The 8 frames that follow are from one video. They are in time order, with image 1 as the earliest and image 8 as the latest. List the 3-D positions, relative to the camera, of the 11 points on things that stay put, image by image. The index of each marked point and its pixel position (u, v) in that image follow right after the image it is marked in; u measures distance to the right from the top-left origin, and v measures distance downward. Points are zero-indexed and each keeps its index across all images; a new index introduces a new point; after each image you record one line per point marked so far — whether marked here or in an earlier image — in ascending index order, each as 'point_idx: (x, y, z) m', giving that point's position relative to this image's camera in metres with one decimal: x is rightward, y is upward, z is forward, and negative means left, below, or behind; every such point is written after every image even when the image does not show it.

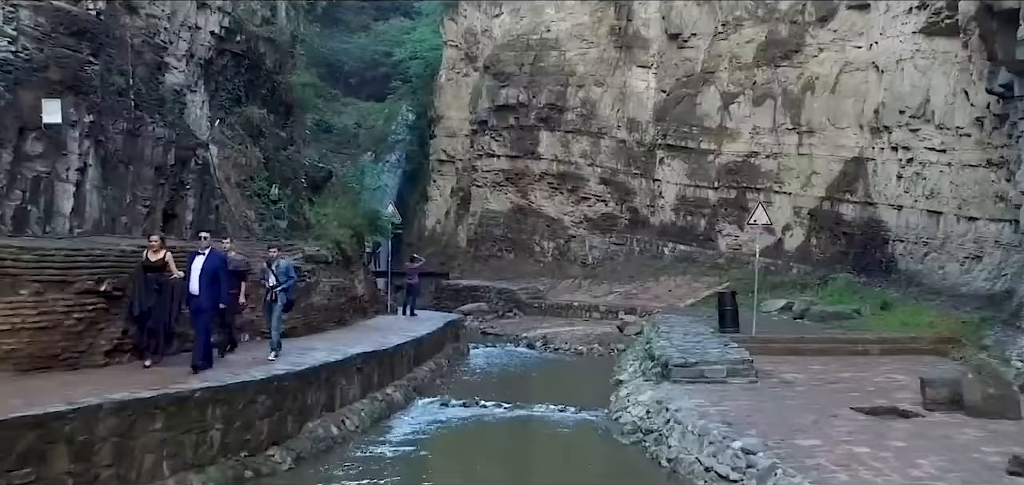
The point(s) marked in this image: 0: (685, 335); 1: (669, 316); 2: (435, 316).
0: (+2.3, -1.2, +14.1) m
1: (+2.8, -1.3, +19.1) m
2: (-1.2, -1.2, +17.7) m
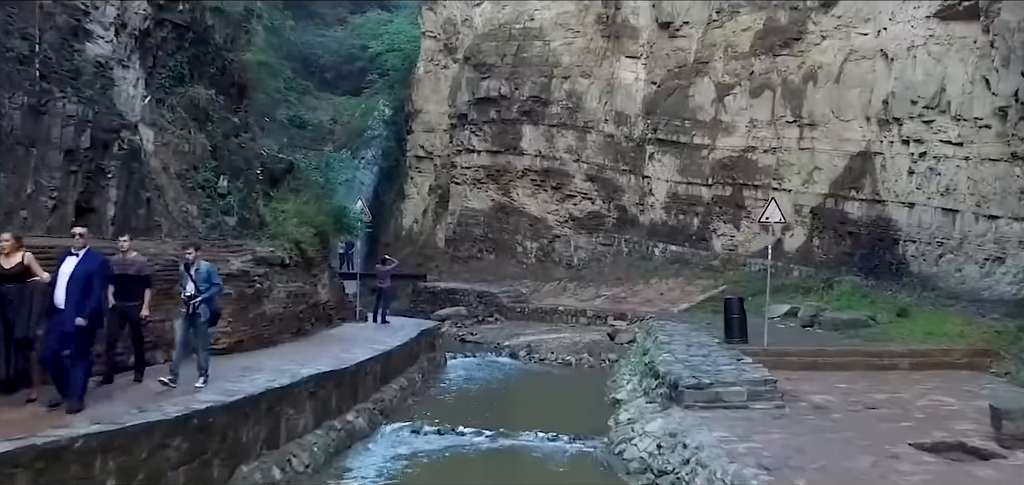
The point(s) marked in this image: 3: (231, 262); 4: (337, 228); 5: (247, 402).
0: (+2.1, -1.2, +12.6) m
1: (+2.5, -1.3, +17.5) m
2: (-1.5, -1.2, +16.0) m
3: (-2.6, -0.2, +10.1) m
4: (-2.4, +0.2, +14.8) m
5: (-1.7, -1.0, +6.9) m
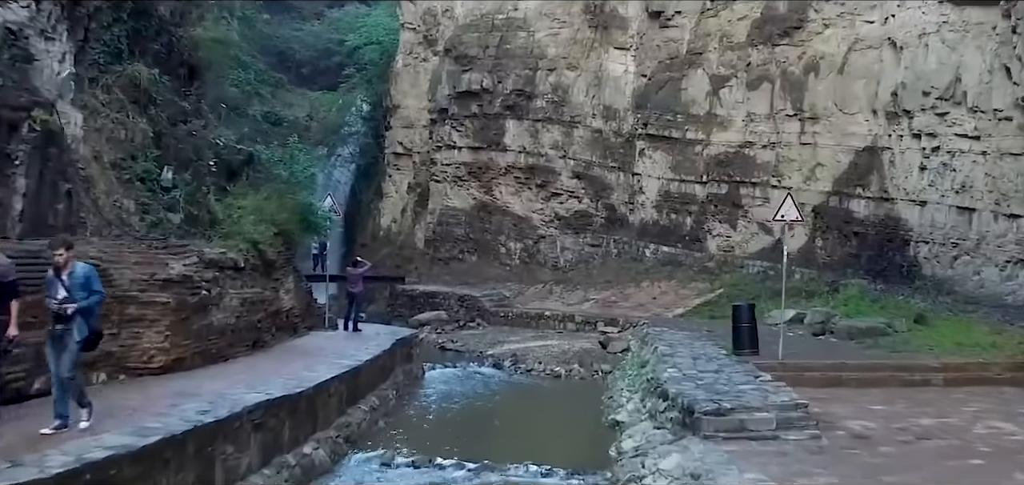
0: (+1.9, -1.2, +11.2) m
1: (+2.3, -1.3, +16.2) m
2: (-1.7, -1.2, +14.6) m
3: (-2.8, -0.2, +8.6) m
4: (-2.6, +0.2, +13.3) m
5: (-1.8, -1.0, +5.4) m
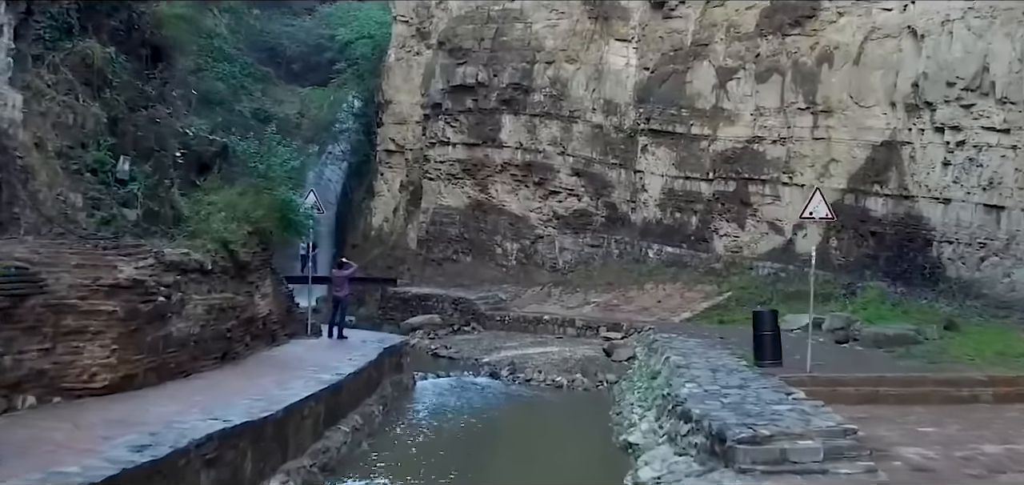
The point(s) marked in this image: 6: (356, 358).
0: (+1.9, -1.2, +10.1) m
1: (+2.2, -1.3, +15.1) m
2: (-1.7, -1.2, +13.5) m
3: (-2.7, -0.2, +7.5) m
4: (-2.6, +0.2, +12.2) m
5: (-1.7, -1.0, +4.3) m
6: (-1.6, -1.2, +11.0) m
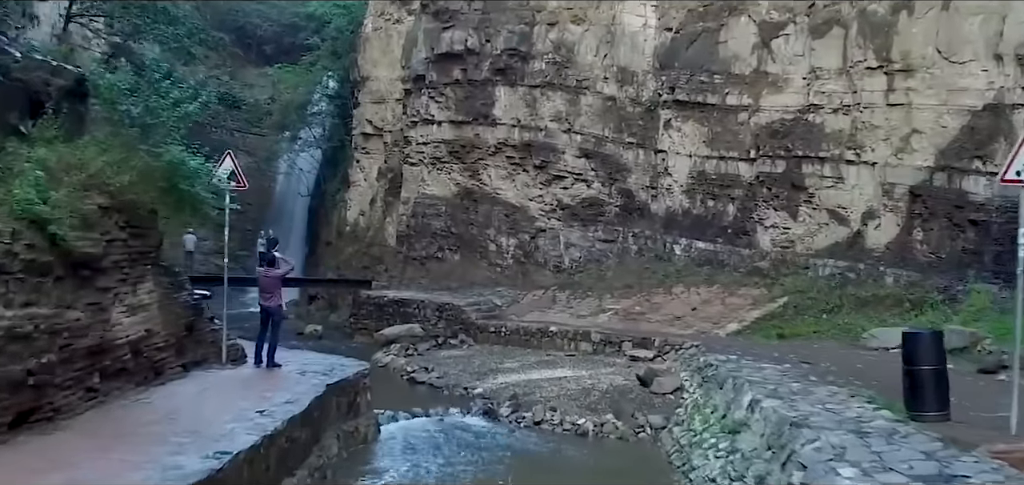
0: (+2.0, -1.1, +6.0) m
1: (+2.3, -1.2, +11.0) m
2: (-1.7, -1.1, +9.4) m
3: (-2.6, -0.1, +3.4) m
4: (-2.6, +0.3, +8.1) m
5: (-1.6, -0.9, +0.2) m
6: (-1.5, -1.1, +6.9) m
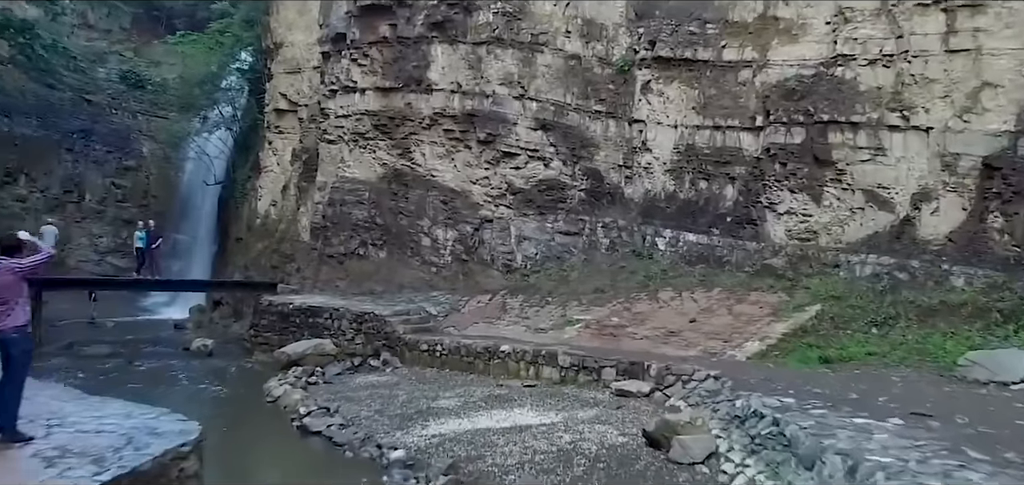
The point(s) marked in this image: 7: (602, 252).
0: (+1.9, -1.0, +2.0) m
1: (+1.9, -1.1, +7.0) m
2: (-2.0, -1.0, +5.1) m
3: (-2.6, +0.1, -0.9) m
4: (-2.8, +0.4, +3.8) m
5: (-1.4, -0.7, -4.0) m
6: (-1.7, -0.9, +2.7) m
7: (+1.3, -0.1, +15.5) m
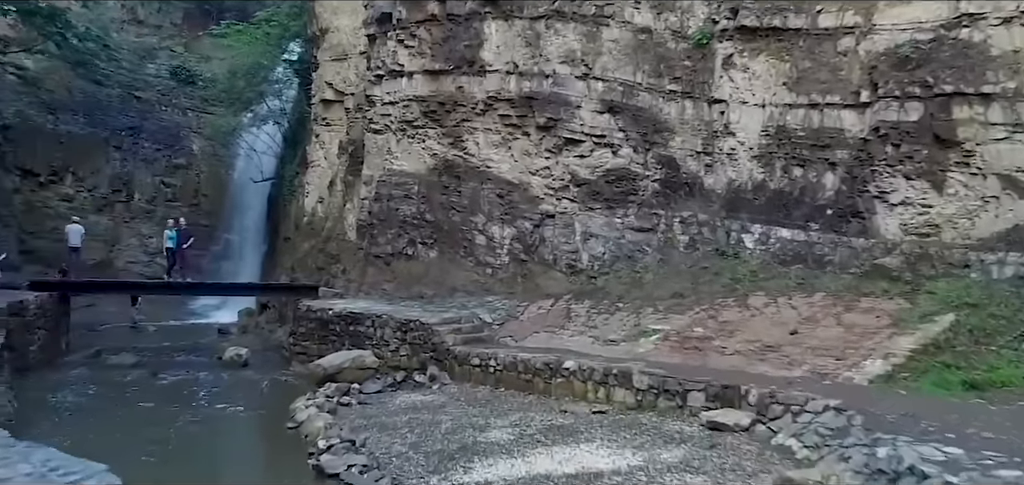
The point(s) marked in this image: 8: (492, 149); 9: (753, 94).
0: (+1.9, -1.0, 0.0) m
1: (+2.2, -1.1, +5.0) m
2: (-1.8, -1.0, +3.4) m
3: (-2.8, +0.1, -2.6) m
4: (-2.7, +0.4, +2.1) m
5: (-1.7, -0.7, -5.8) m
6: (-1.6, -0.9, +0.9) m
7: (+2.1, -0.1, +13.6) m
8: (-0.3, +1.4, +15.4) m
9: (+3.1, +1.9, +13.6) m
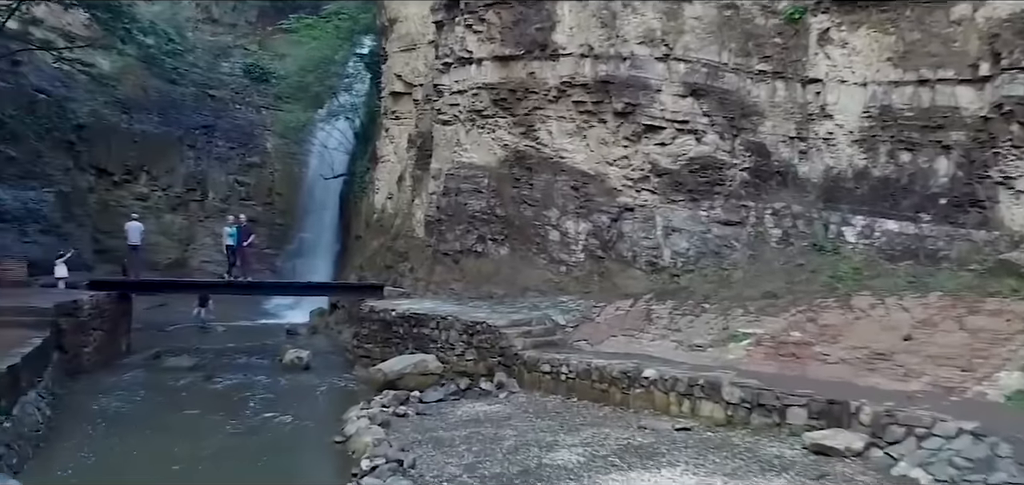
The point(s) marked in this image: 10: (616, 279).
0: (+1.7, -0.9, -1.2) m
1: (+2.4, -1.0, +3.7) m
2: (-1.7, -0.9, +2.4) m
3: (-3.1, +0.1, -3.5) m
4: (-2.7, +0.5, +1.2) m
5: (-2.3, -0.7, -6.7) m
6: (-1.7, -0.9, 0.0) m
7: (+3.0, 0.0, +12.3) m
8: (+0.7, +1.4, +14.3) m
9: (+3.9, +2.0, +12.2) m
10: (+1.3, -0.4, +13.4) m
